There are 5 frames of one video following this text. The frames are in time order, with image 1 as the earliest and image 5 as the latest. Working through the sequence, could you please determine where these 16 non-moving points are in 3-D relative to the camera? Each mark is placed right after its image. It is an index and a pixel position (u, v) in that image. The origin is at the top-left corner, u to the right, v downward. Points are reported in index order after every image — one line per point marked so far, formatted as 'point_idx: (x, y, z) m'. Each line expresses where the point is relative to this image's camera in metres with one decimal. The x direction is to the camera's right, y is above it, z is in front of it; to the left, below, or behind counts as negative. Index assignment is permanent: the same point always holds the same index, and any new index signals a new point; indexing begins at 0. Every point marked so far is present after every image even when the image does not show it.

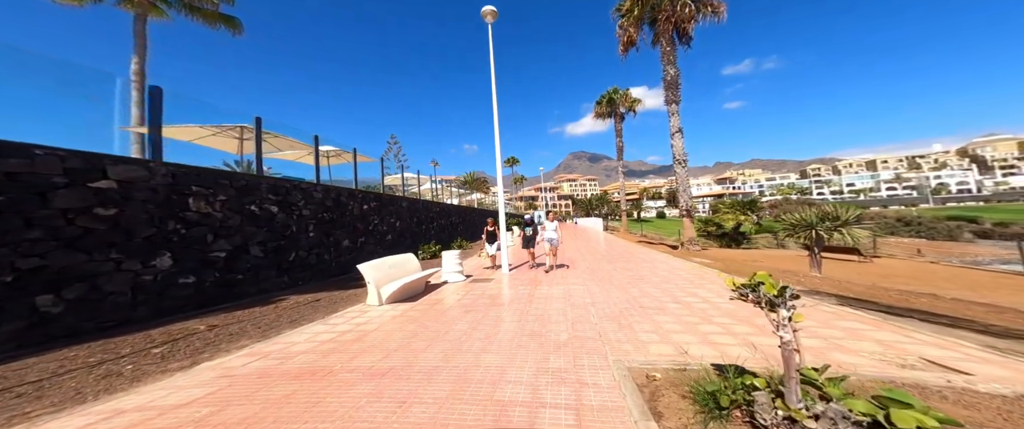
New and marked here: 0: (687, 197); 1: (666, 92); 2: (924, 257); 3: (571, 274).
0: (+6.6, +0.8, +12.3) m
1: (+5.1, +4.4, +10.8) m
2: (+18.8, -2.2, +14.4) m
3: (+1.1, -1.1, +5.8) m
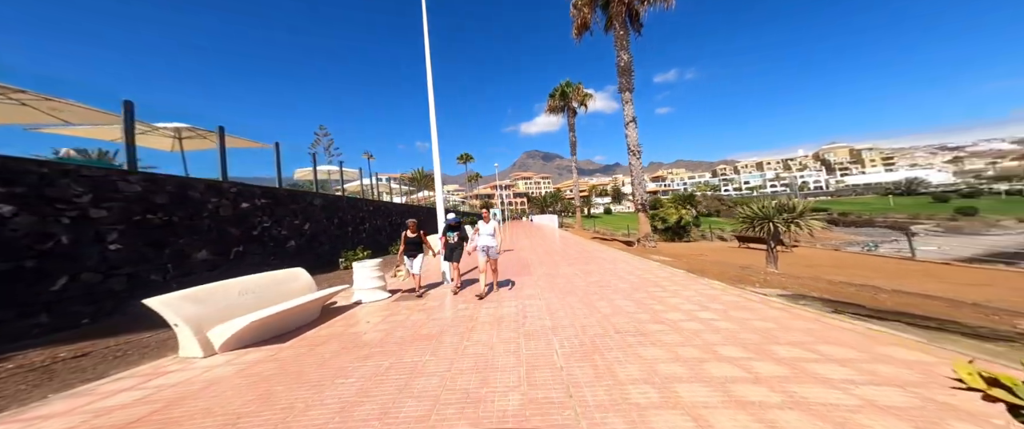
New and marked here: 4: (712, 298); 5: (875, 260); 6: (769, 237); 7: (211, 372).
0: (+4.7, +1.0, +11.9) m
1: (+3.4, +4.5, +10.2) m
2: (+16.6, -1.8, +15.7) m
3: (+0.2, -1.0, +4.7) m
4: (+2.6, -1.1, +4.2) m
5: (+15.1, -2.1, +13.6) m
6: (+7.5, -0.5, +9.6) m
7: (-1.9, -1.0, +2.0) m
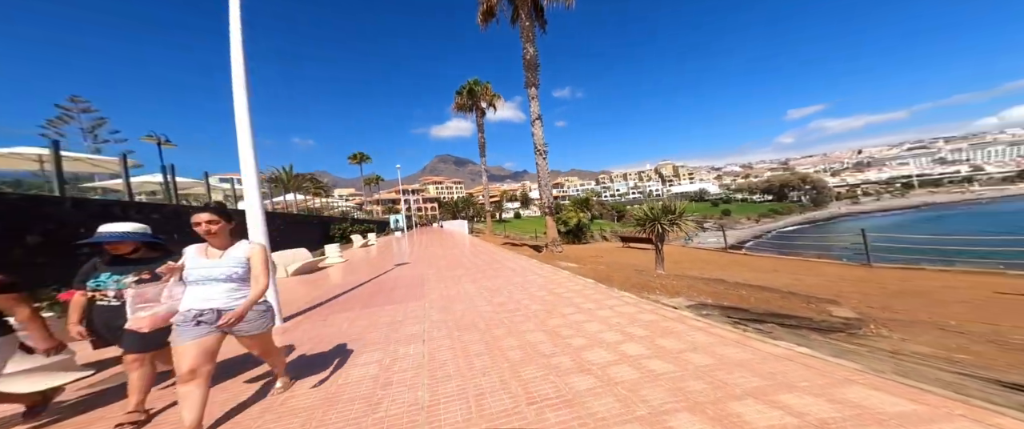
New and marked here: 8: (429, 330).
0: (+1.3, +0.8, +11.7) m
1: (+0.5, +4.4, +9.8) m
2: (+11.7, -2.1, +18.5) m
3: (-1.1, -1.1, +3.5) m
4: (+1.3, -1.2, +3.6) m
5: (+10.9, -2.4, +16.0) m
6: (+4.6, -0.7, +10.2) m
7: (-2.4, -1.1, +0.3) m
8: (-0.8, -1.1, +3.1) m
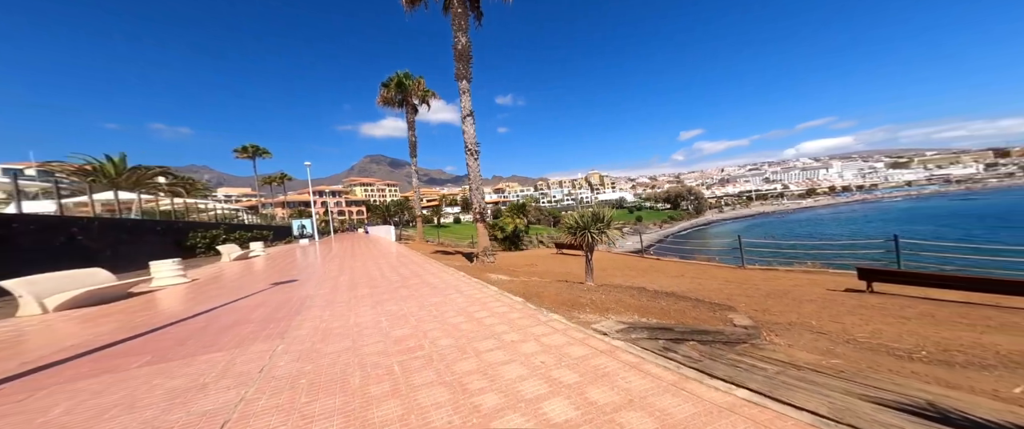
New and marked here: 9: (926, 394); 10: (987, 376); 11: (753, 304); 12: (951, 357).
0: (-1.1, +0.5, +11.0) m
1: (-1.5, +4.1, +9.0) m
2: (+7.7, -2.8, +19.6) m
3: (-2.0, -1.2, +2.5) m
4: (+0.4, -1.3, +3.0) m
5: (+7.4, -3.0, +17.0) m
6: (+2.4, -1.0, +10.1) m
7: (-2.6, -1.1, -0.9) m
8: (-1.6, -1.2, +2.1) m
9: (+5.0, -2.2, +4.2) m
10: (+7.6, -2.7, +5.6) m
11: (+7.9, -2.9, +10.6) m
12: (+8.2, -2.7, +6.4) m
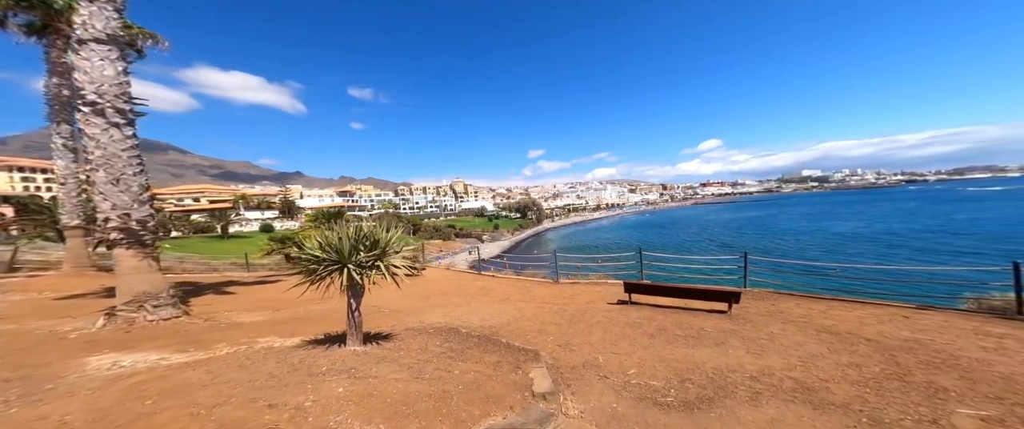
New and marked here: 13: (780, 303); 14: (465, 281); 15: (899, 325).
0: (-6.8, +0.1, +6.1) m
1: (-6.0, +3.8, +4.4) m
2: (-3.3, -3.9, +17.7) m
3: (-3.4, -1.3, -1.9) m
4: (-1.6, -1.6, -0.2) m
5: (-2.3, -4.0, +15.3) m
6: (-3.3, -1.6, +6.9) m
7: (-2.4, -1.1, -5.1) m
8: (-3.0, -1.3, -2.0) m
9: (+1.8, -2.8, +2.9) m
10: (+3.4, -3.4, +5.4) m
11: (+1.2, -3.8, +9.9) m
12: (+3.5, -3.5, +6.3) m
13: (+11.4, -3.9, +13.9) m
14: (-3.7, -4.1, +19.3) m
15: (+13.2, -3.8, +11.0) m
